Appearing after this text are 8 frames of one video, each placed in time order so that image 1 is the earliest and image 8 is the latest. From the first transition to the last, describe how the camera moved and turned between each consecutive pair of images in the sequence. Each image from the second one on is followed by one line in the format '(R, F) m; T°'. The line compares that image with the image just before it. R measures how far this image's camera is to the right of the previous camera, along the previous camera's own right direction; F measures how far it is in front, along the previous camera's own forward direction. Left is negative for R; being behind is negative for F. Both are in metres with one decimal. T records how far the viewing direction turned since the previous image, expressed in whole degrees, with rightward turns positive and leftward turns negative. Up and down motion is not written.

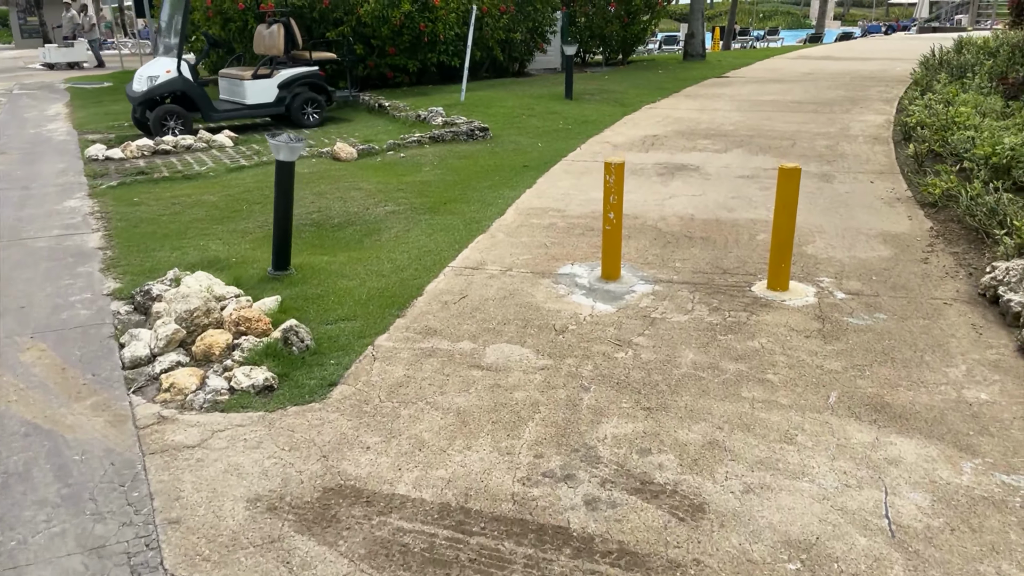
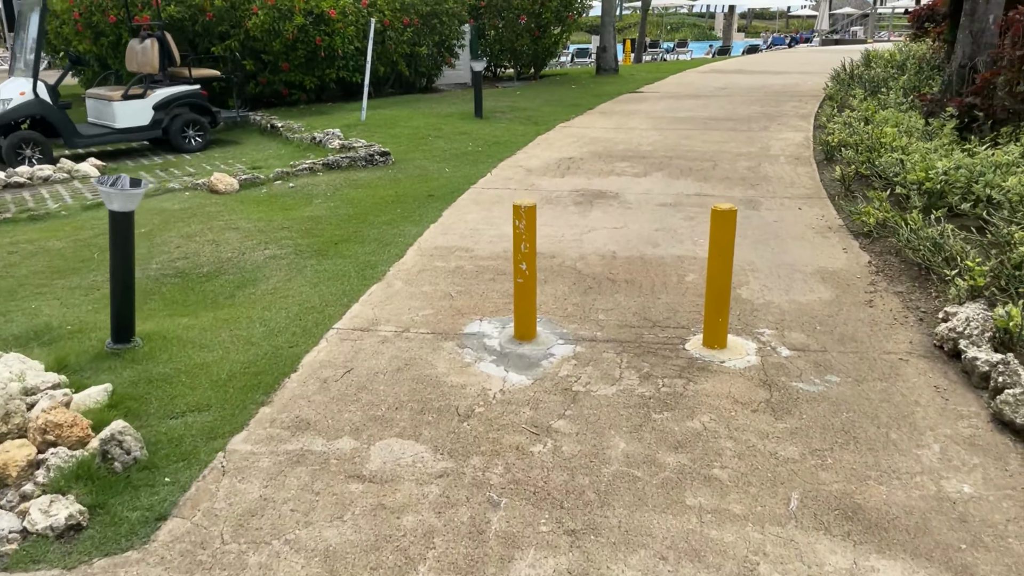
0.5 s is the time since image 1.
(+0.1, +0.7) m; +6°
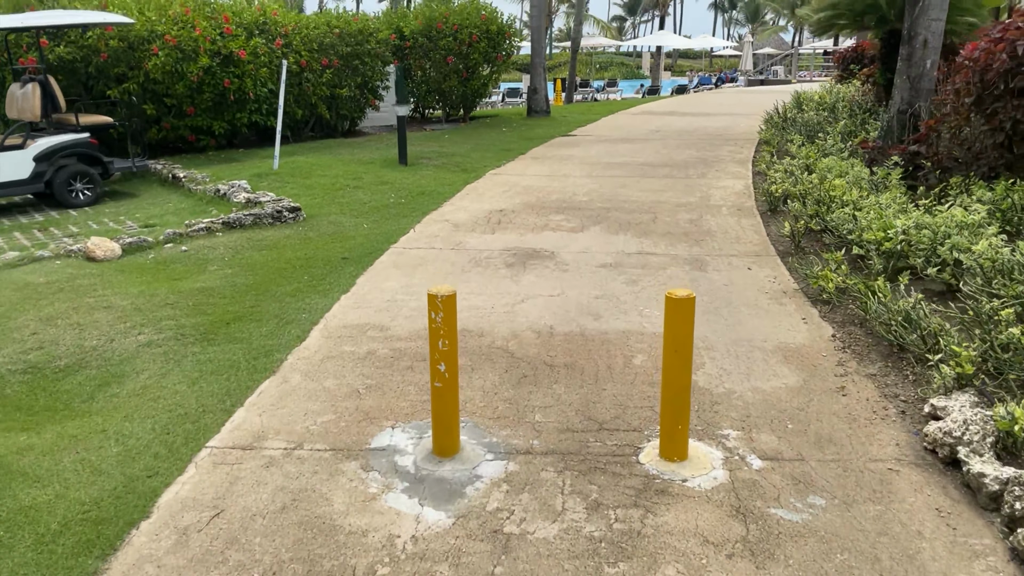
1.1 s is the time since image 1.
(+0.1, +0.6) m; +5°
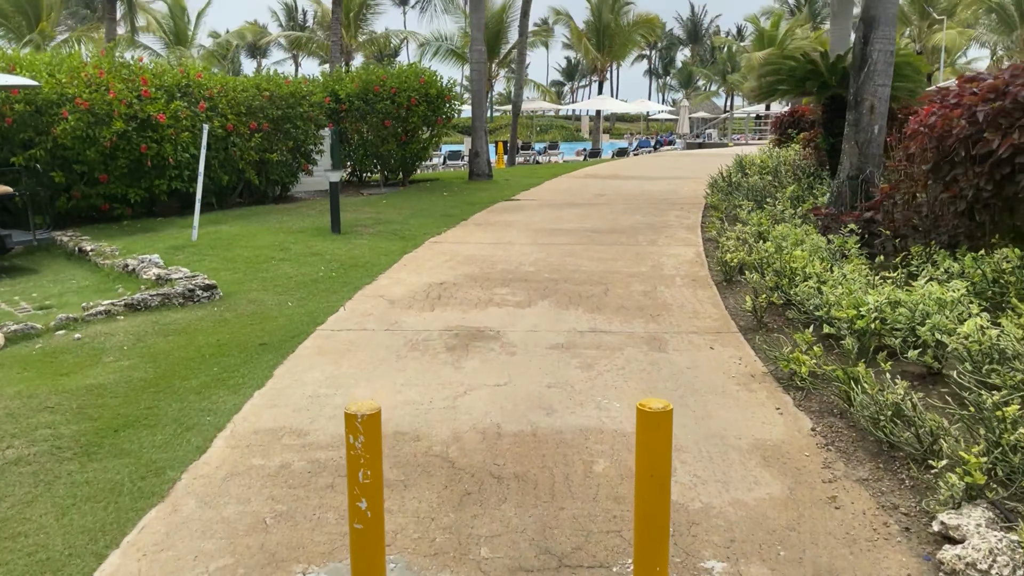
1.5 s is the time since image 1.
(0.0, +0.5) m; +4°
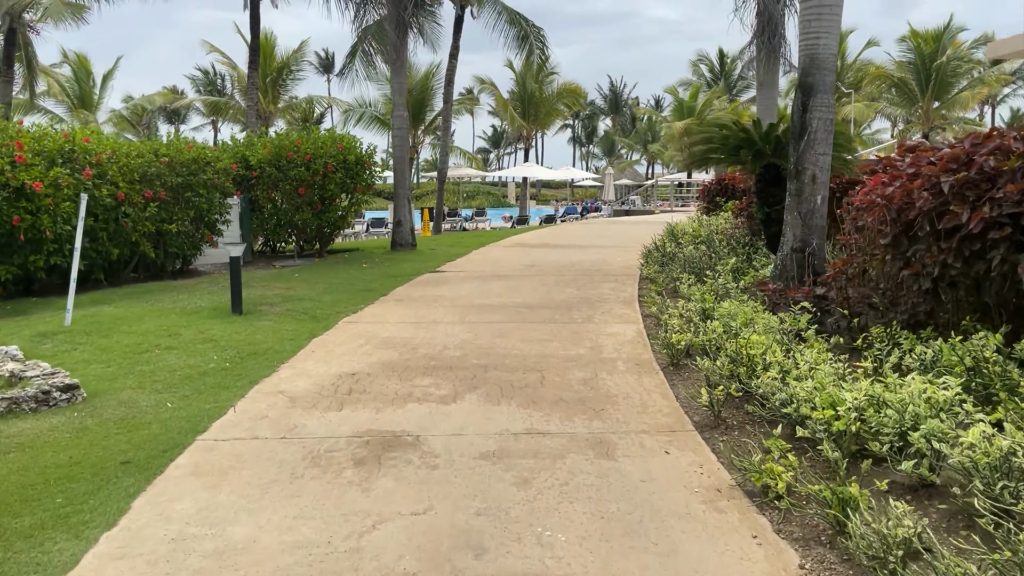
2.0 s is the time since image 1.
(0.0, +0.7) m; +5°
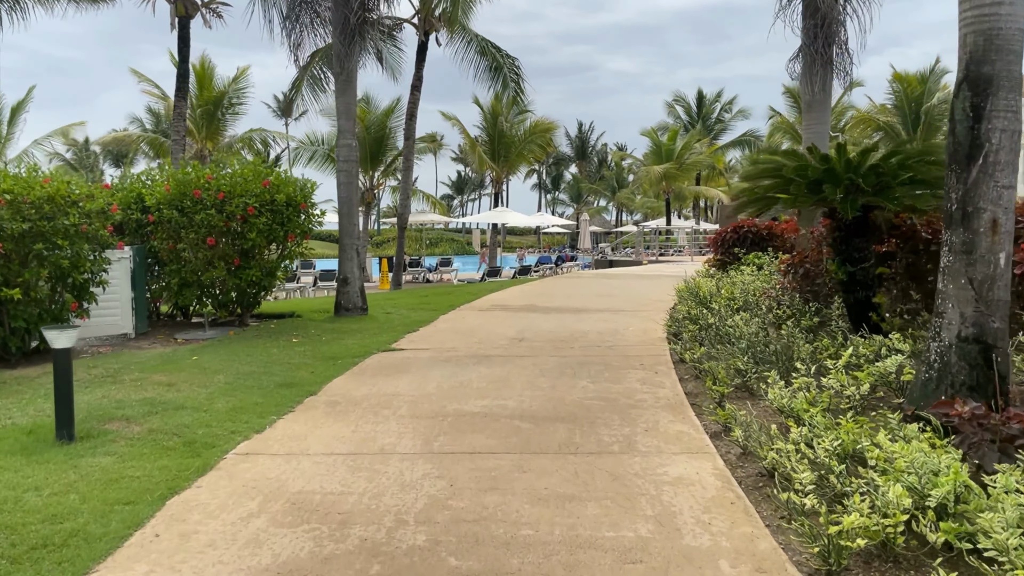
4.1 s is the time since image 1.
(-0.2, +2.8) m; +3°
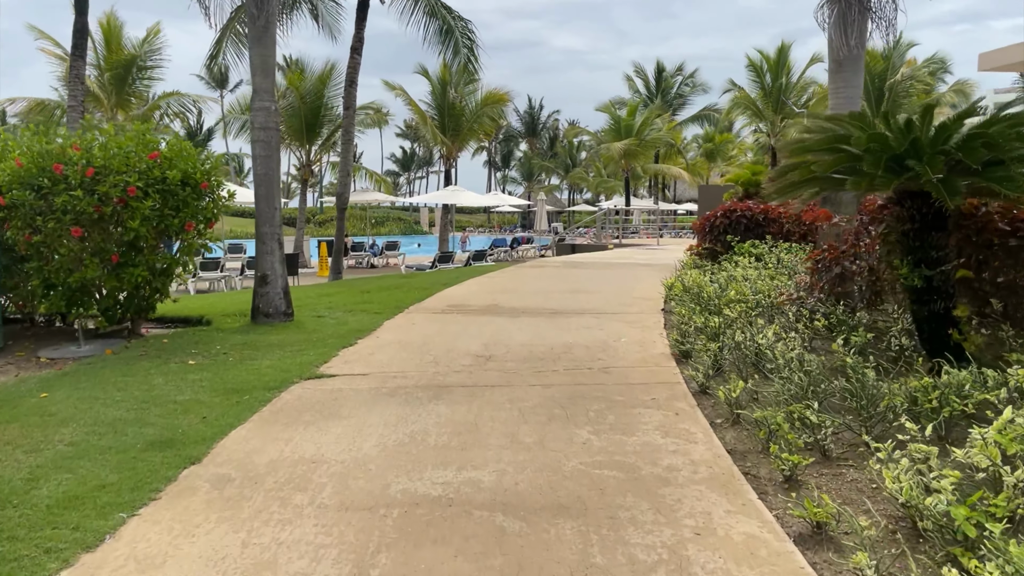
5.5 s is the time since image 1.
(-0.1, +1.8) m; +4°
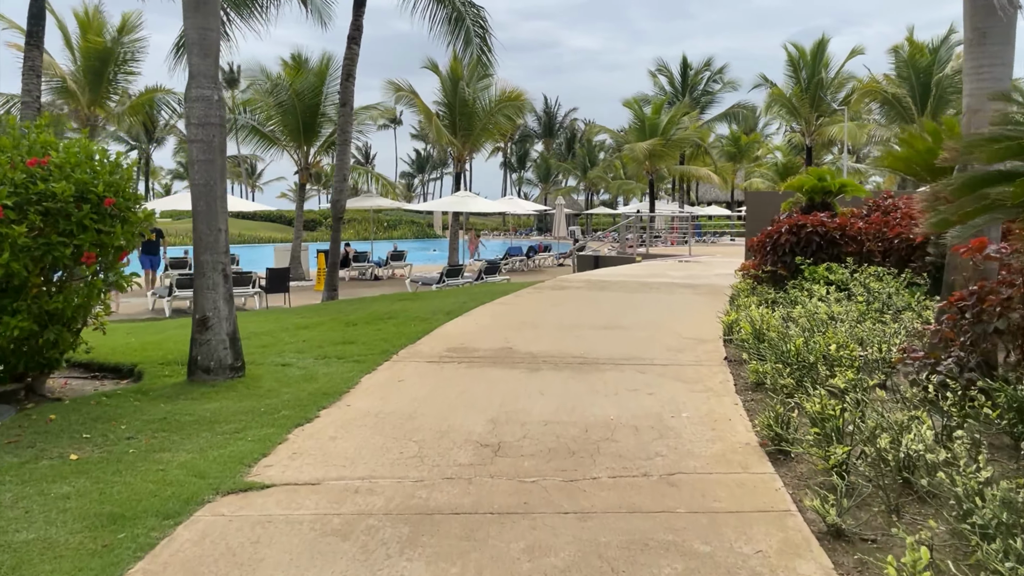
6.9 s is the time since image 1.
(0.0, +2.0) m; -1°
